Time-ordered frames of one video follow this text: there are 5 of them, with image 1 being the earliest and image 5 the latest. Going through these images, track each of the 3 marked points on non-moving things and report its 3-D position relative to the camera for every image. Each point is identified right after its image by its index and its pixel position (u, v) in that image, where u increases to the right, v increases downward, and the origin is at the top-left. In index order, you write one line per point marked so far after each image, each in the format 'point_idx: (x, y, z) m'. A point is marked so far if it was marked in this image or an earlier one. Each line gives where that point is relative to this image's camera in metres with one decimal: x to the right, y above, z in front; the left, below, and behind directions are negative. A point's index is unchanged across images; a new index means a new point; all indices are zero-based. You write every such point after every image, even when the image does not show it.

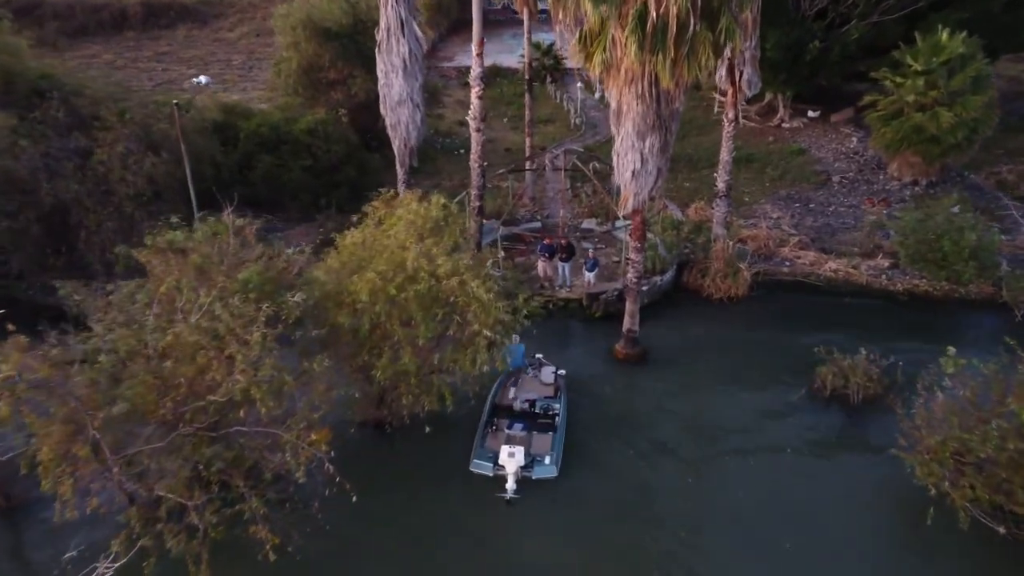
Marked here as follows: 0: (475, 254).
0: (-0.7, +0.6, +15.8) m
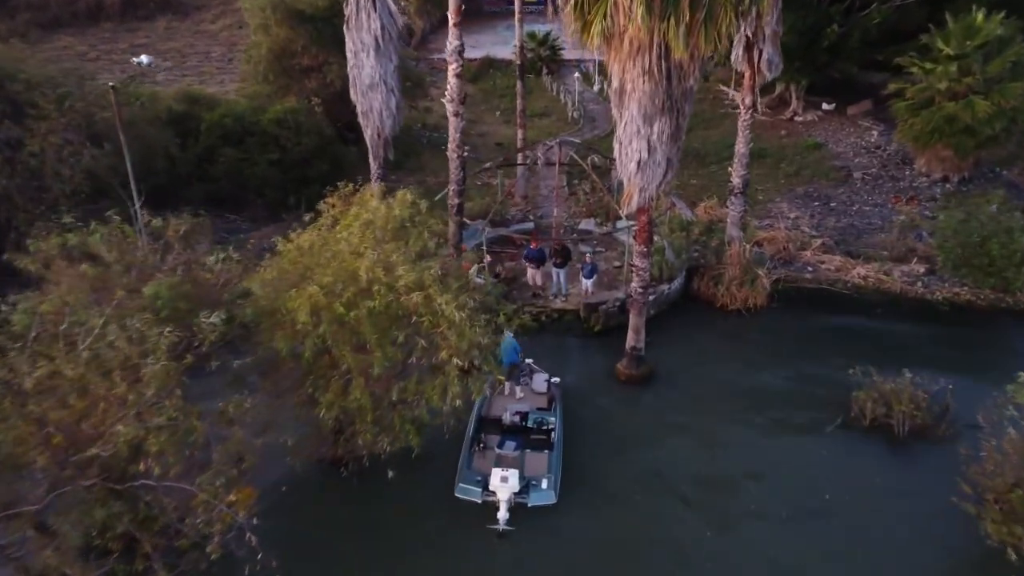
0: (-1.0, +0.4, +13.1) m
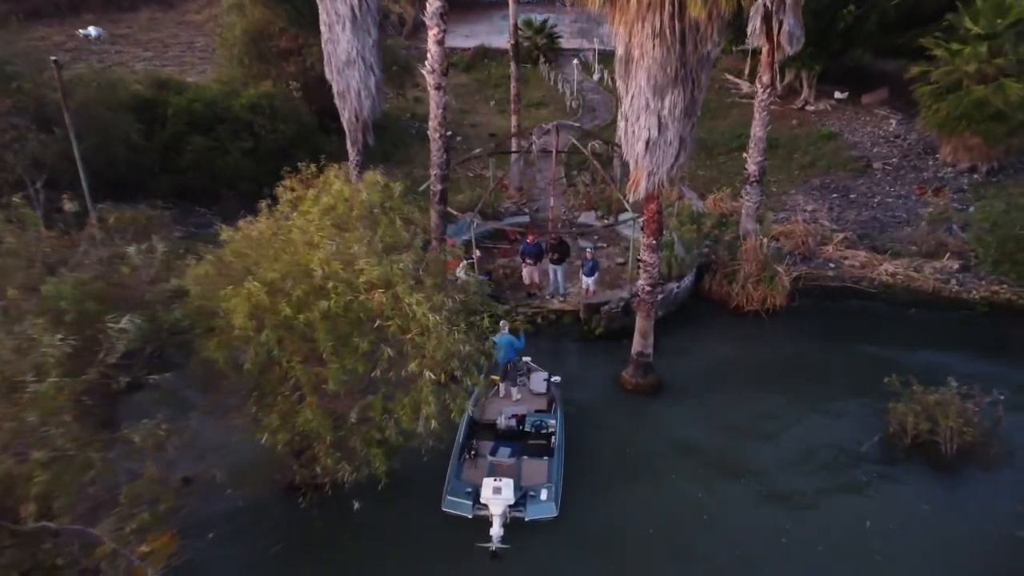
0: (-1.1, +0.4, +11.2) m
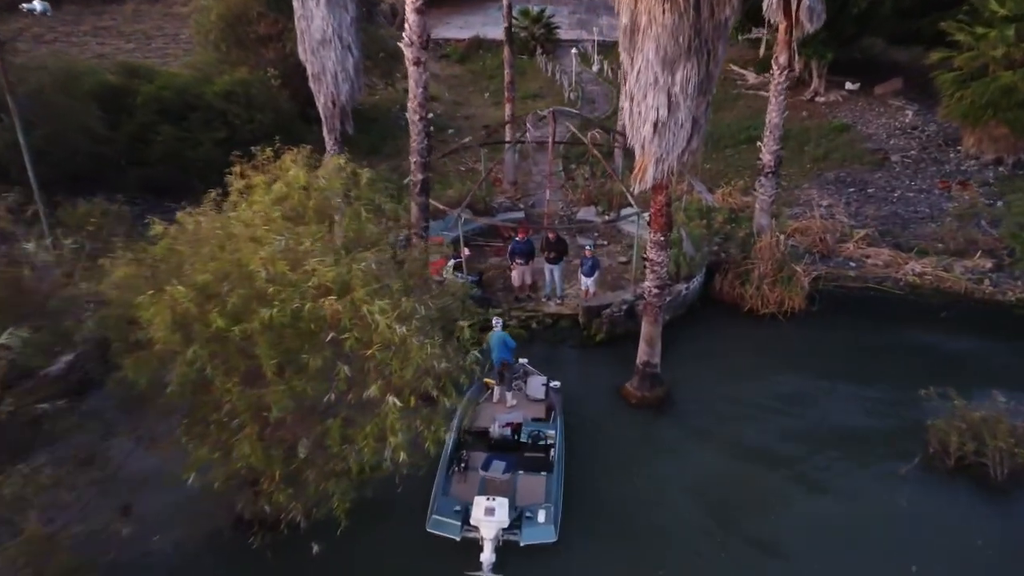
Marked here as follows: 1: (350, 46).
0: (-1.3, +0.4, +9.5) m
1: (-3.1, +4.7, +16.5) m
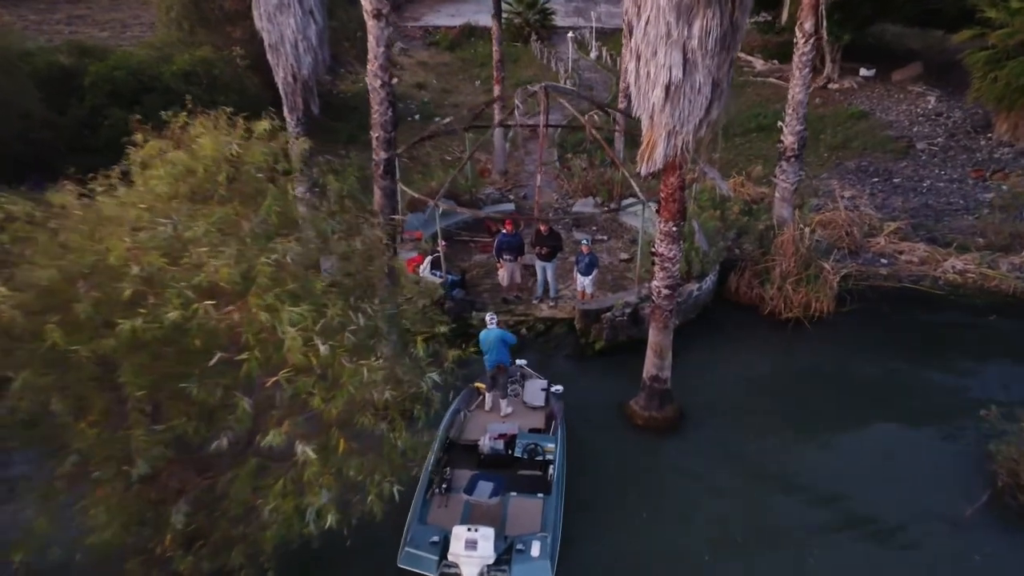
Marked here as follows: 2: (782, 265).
0: (-1.5, +0.4, +7.4) m
1: (-3.4, +4.7, +14.4) m
2: (+4.5, +0.4, +14.2) m
